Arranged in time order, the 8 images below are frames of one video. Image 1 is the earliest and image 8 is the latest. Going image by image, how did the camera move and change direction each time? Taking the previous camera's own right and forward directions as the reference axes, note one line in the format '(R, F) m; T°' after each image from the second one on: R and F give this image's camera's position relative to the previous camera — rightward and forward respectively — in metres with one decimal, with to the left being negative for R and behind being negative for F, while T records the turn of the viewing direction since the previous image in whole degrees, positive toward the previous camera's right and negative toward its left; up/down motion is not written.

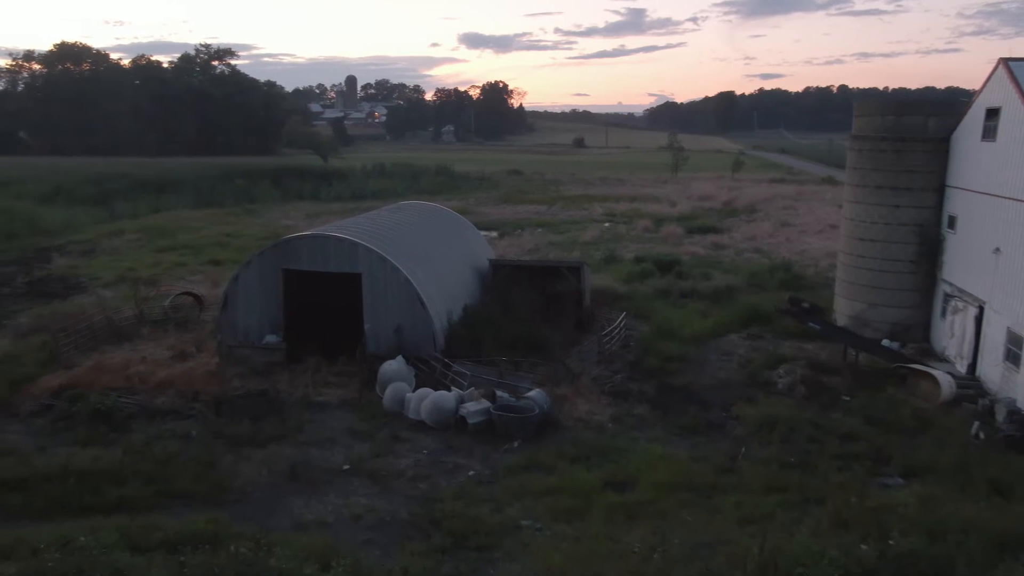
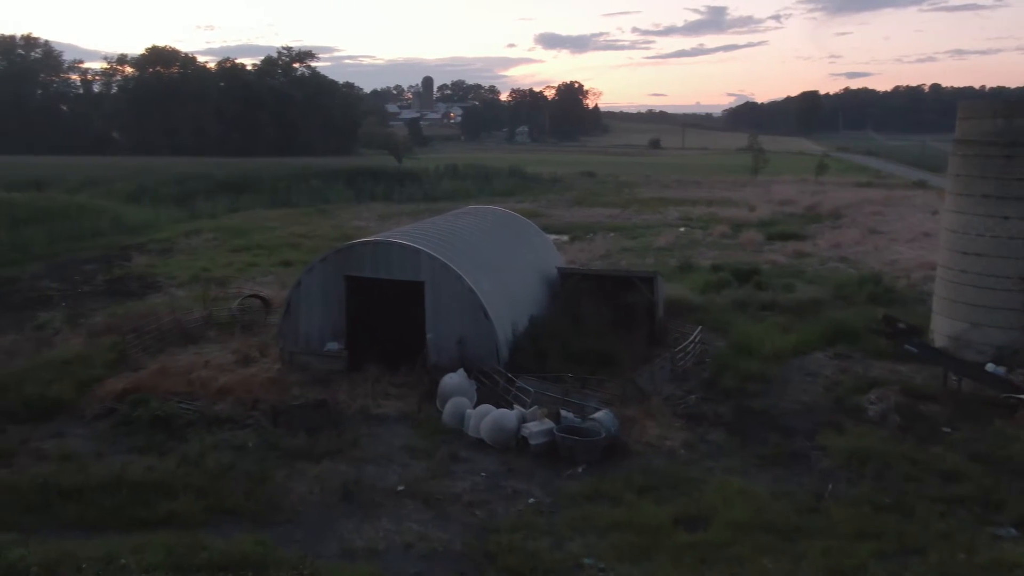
(+0.1, +0.6) m; -5°
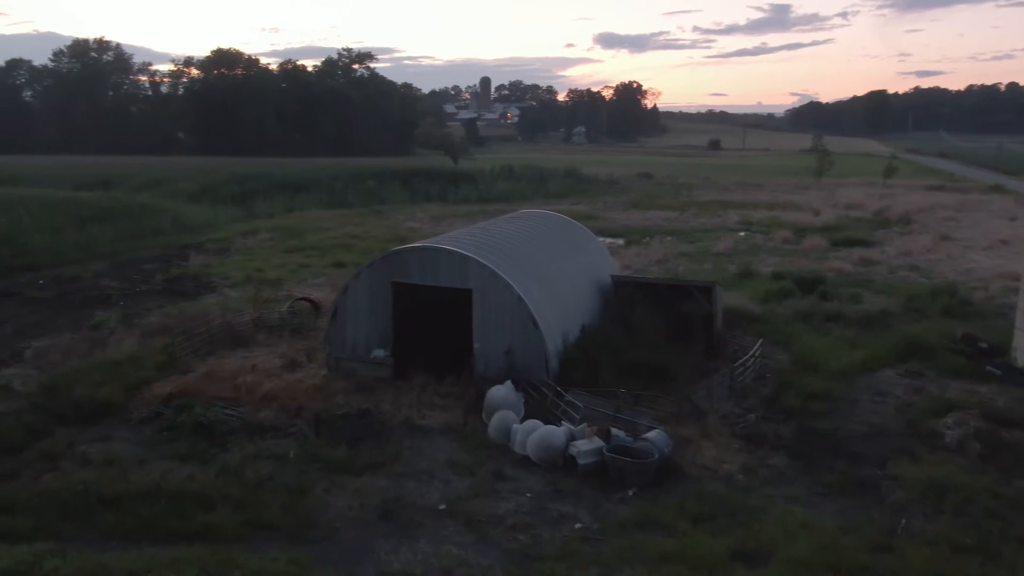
(+0.1, +0.4) m; -4°
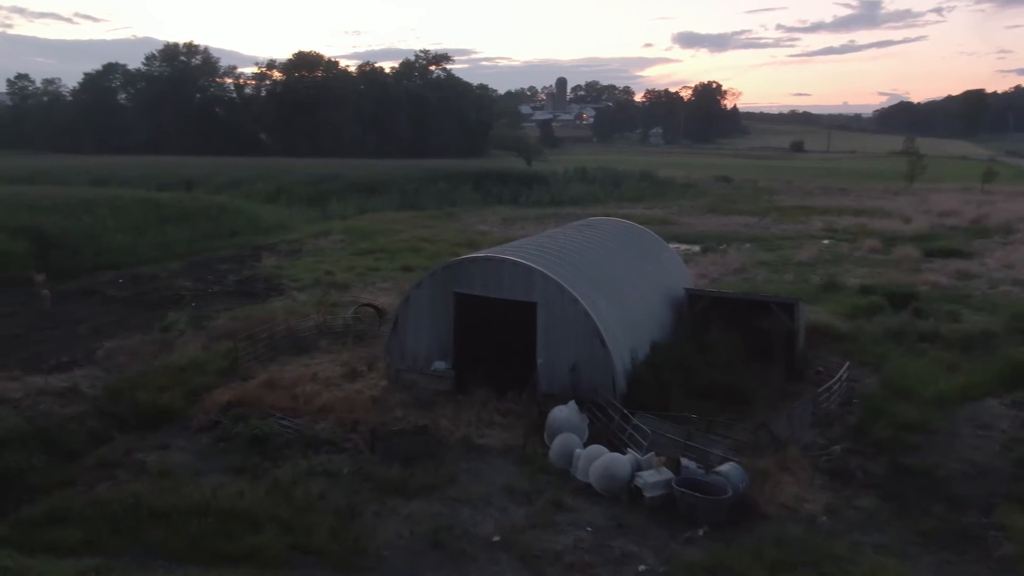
(+0.1, +0.6) m; -5°
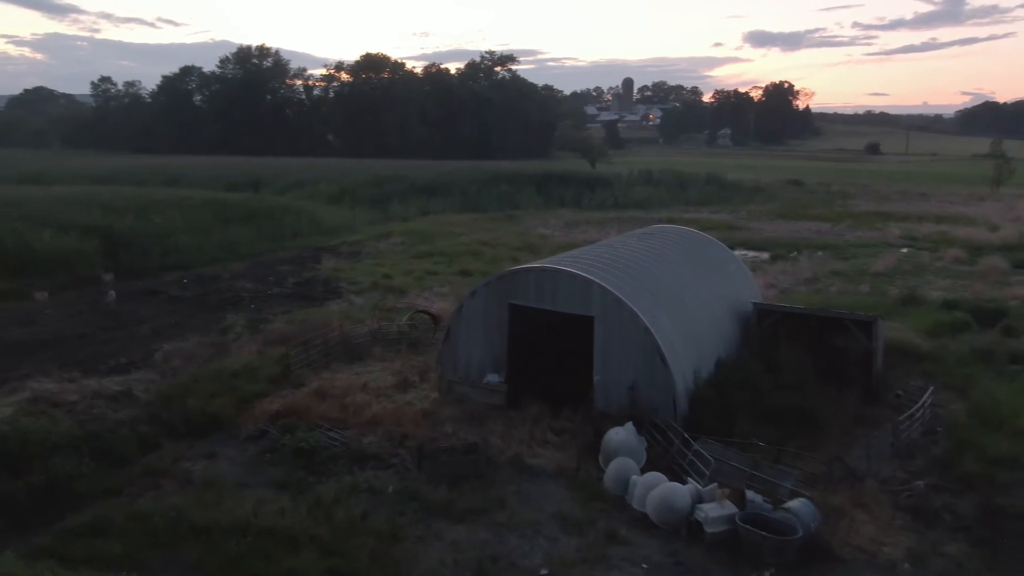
(+0.1, +0.5) m; -4°
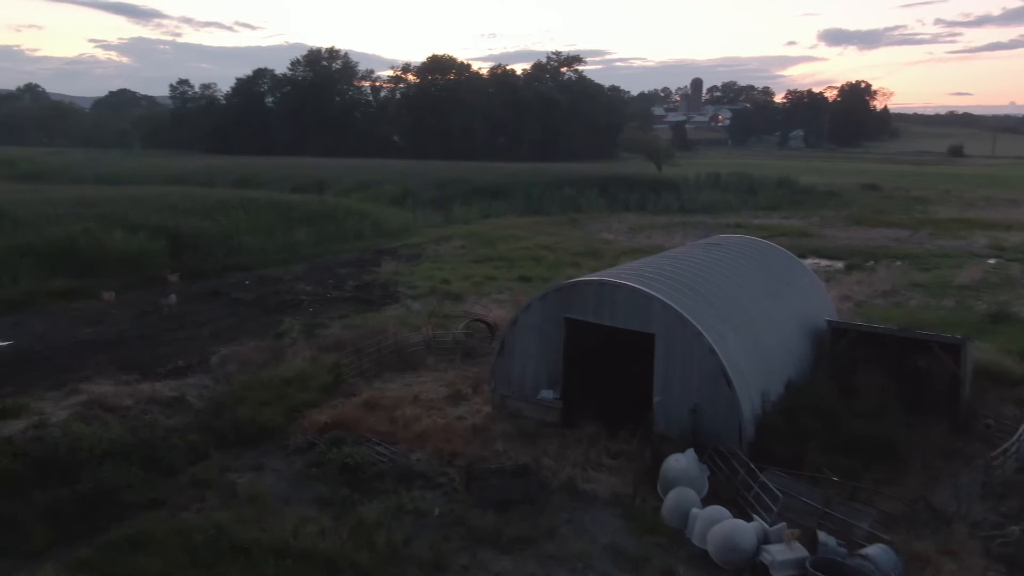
(+0.1, +0.5) m; -4°
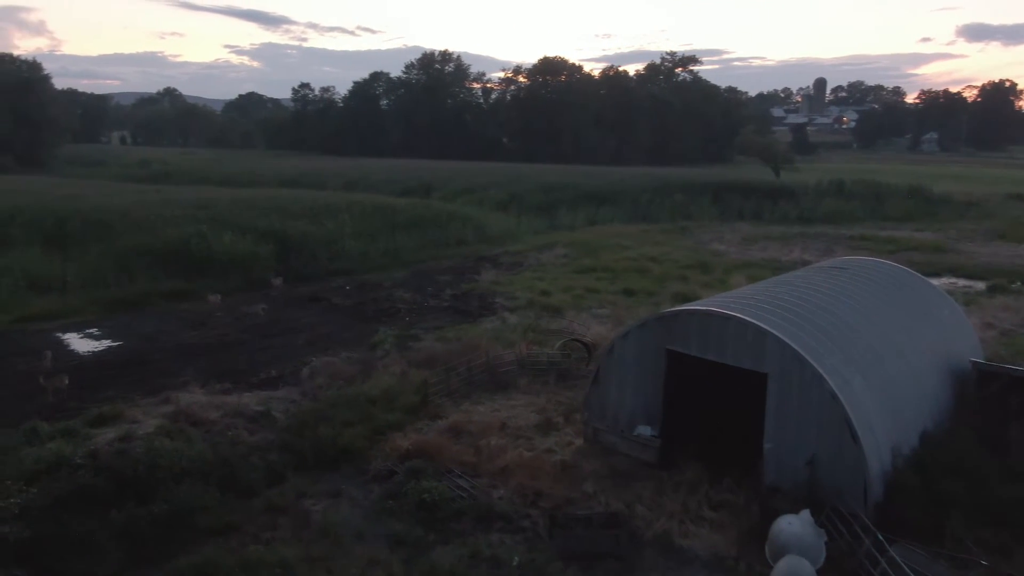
(+0.2, +0.9) m; -7°
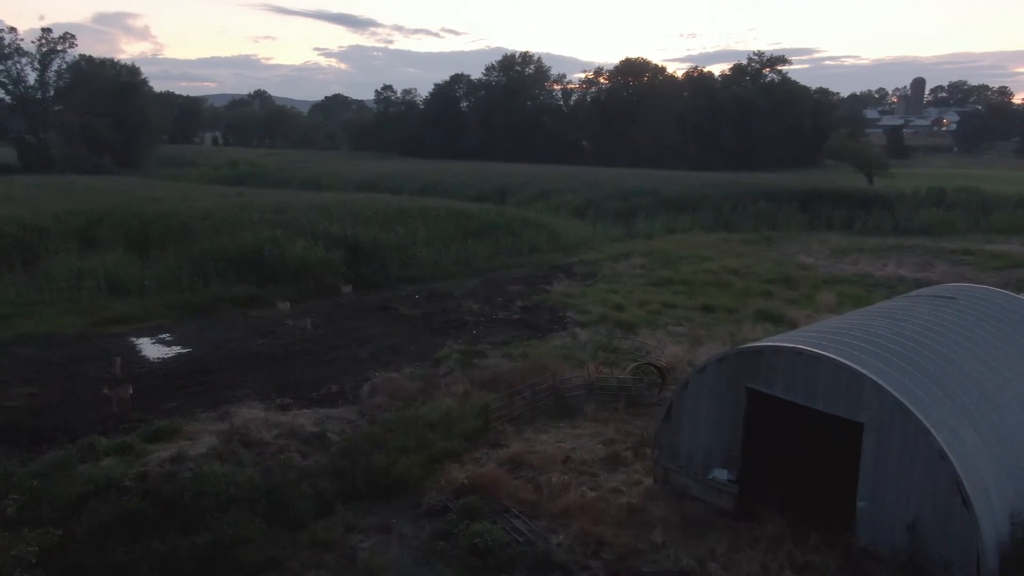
(+0.1, +0.8) m; -5°
